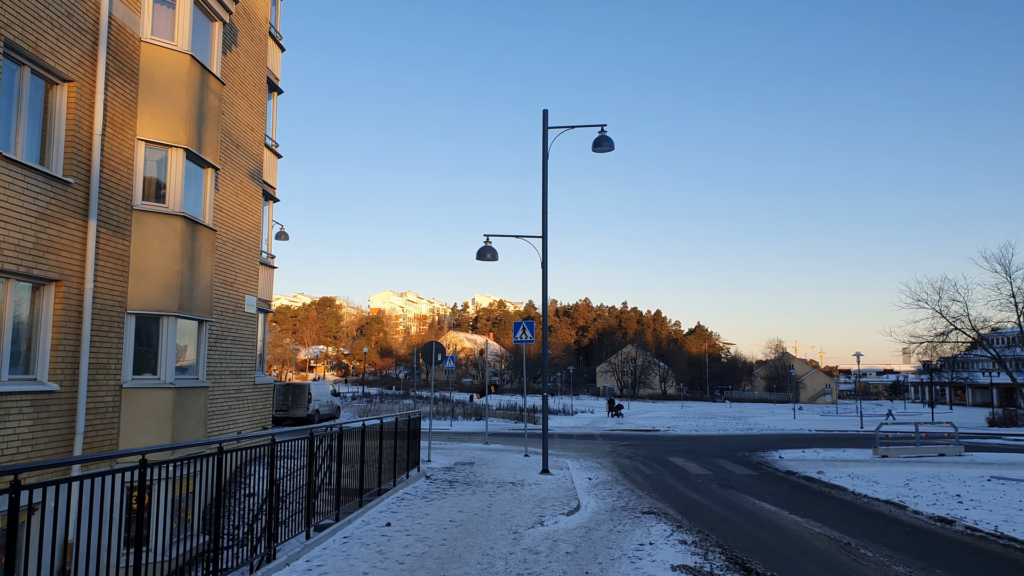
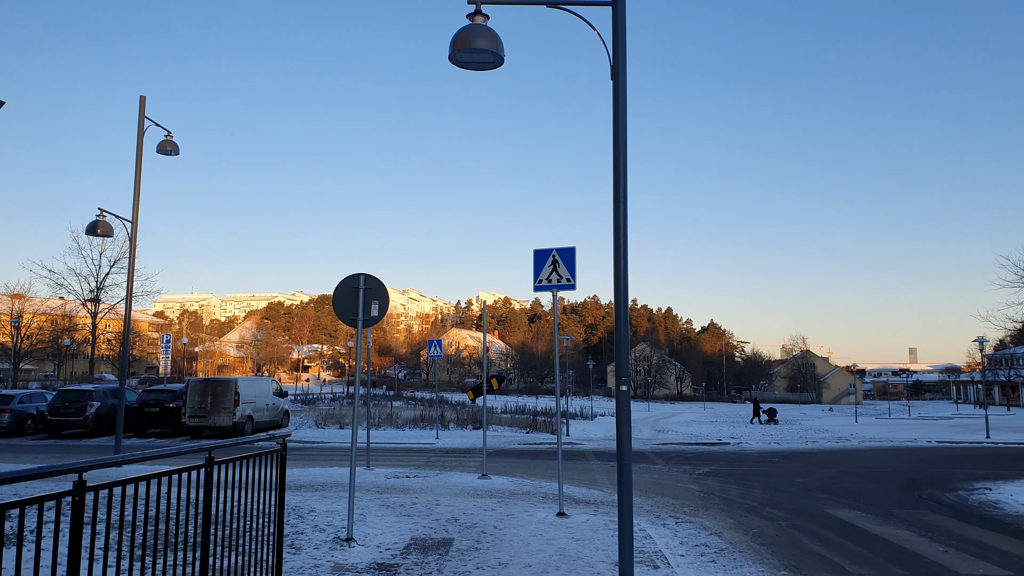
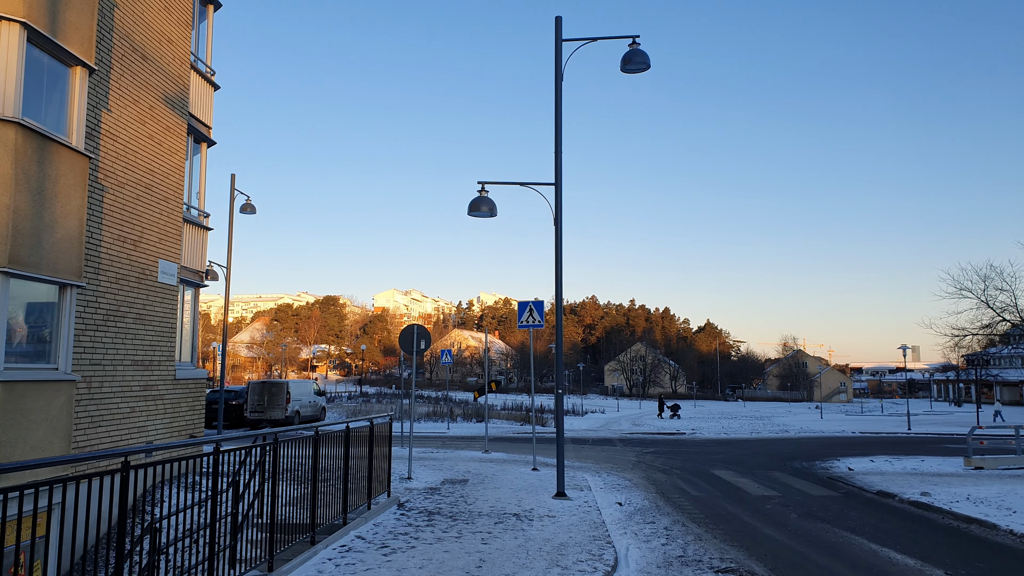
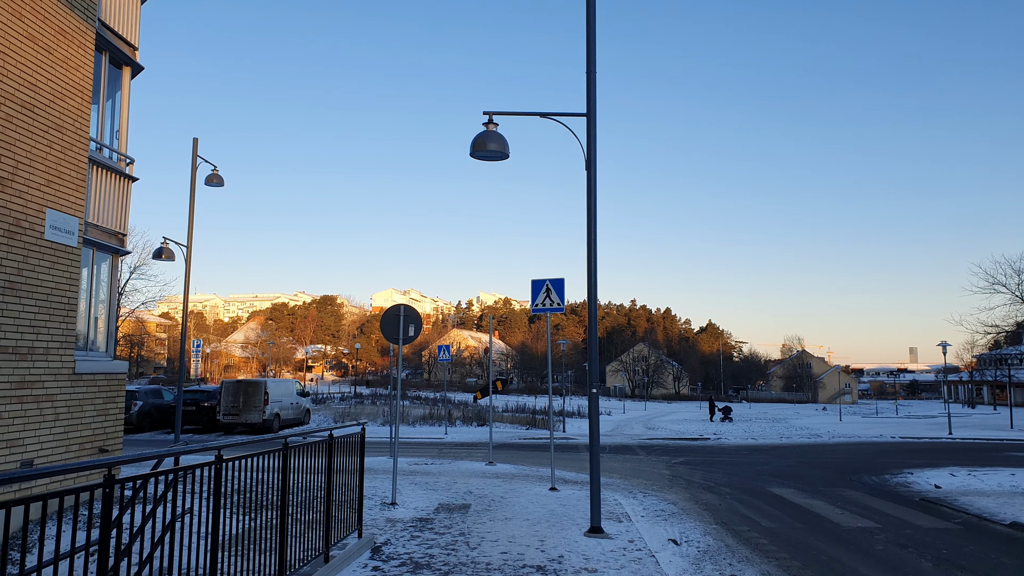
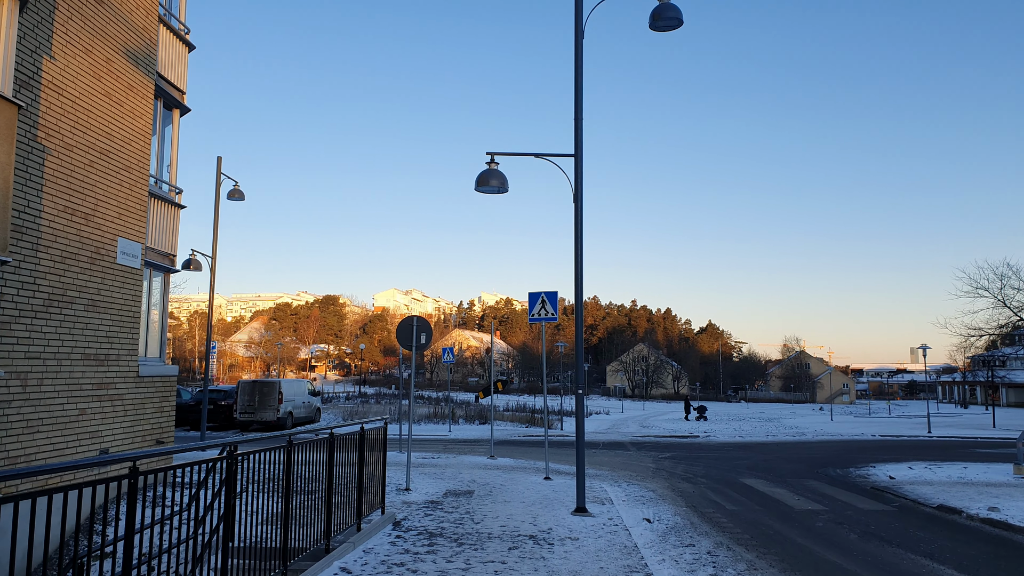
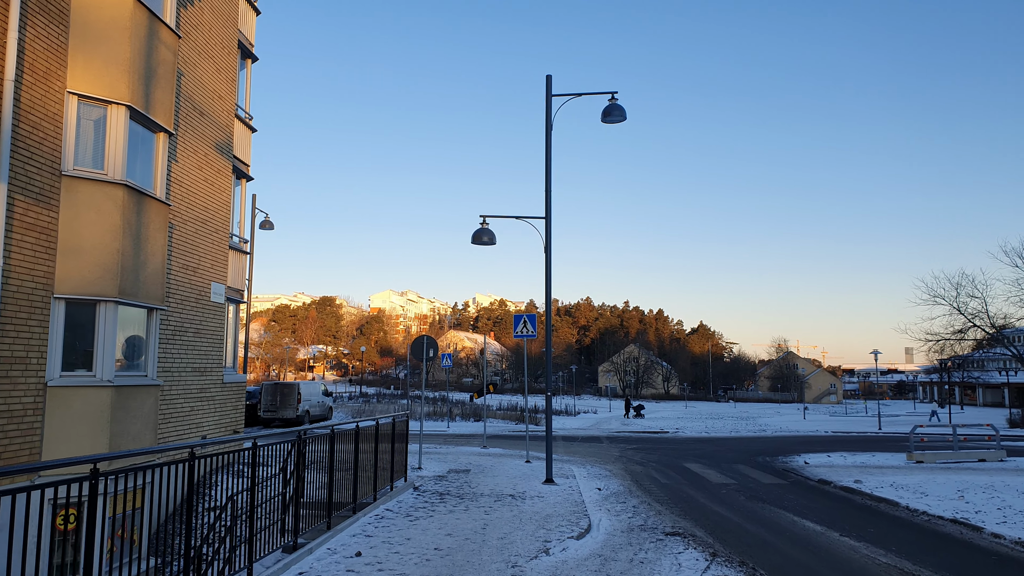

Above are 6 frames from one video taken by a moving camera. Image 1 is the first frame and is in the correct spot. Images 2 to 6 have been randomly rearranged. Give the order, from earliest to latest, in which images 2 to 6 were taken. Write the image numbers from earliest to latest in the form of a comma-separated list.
6, 3, 5, 4, 2
